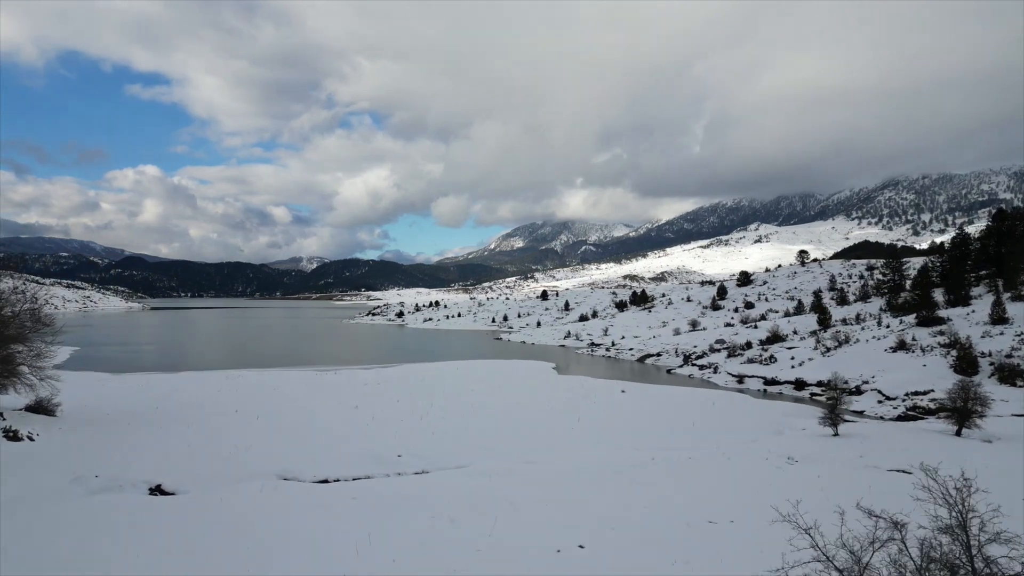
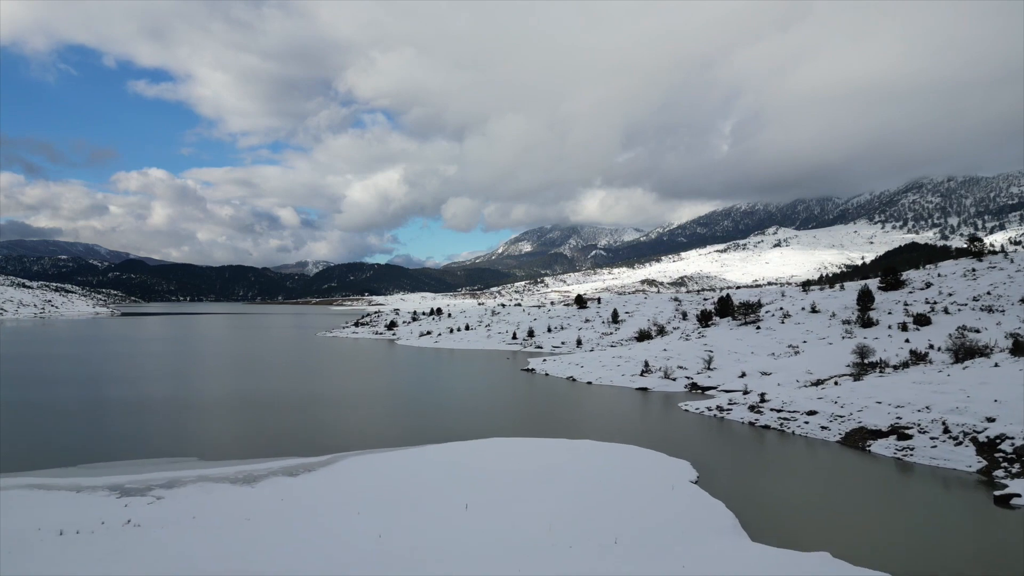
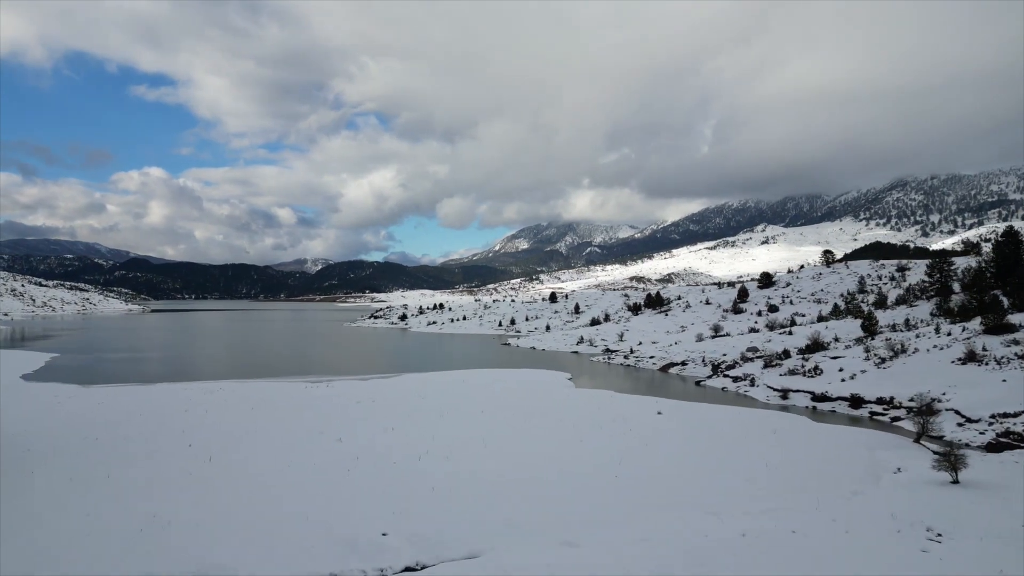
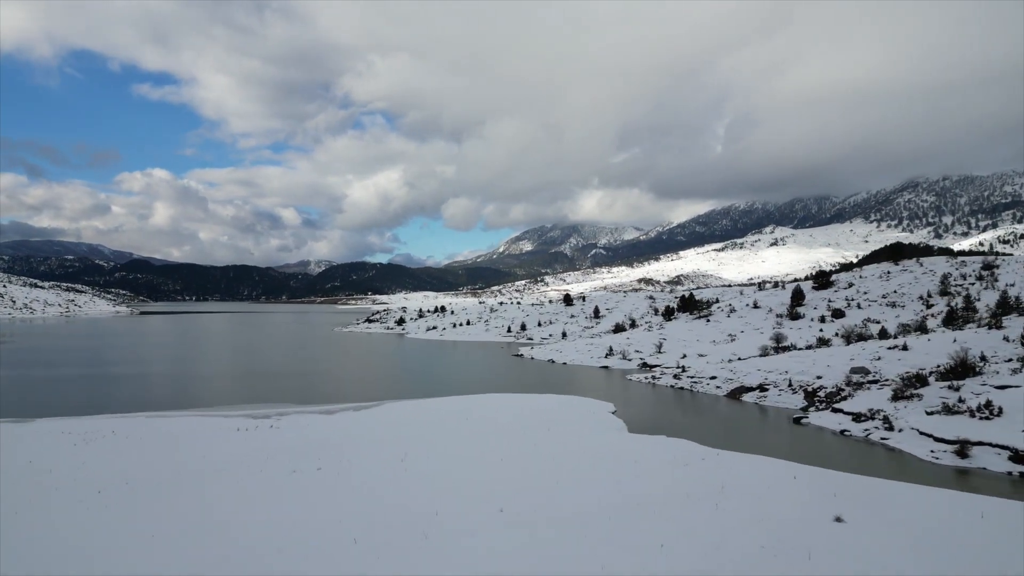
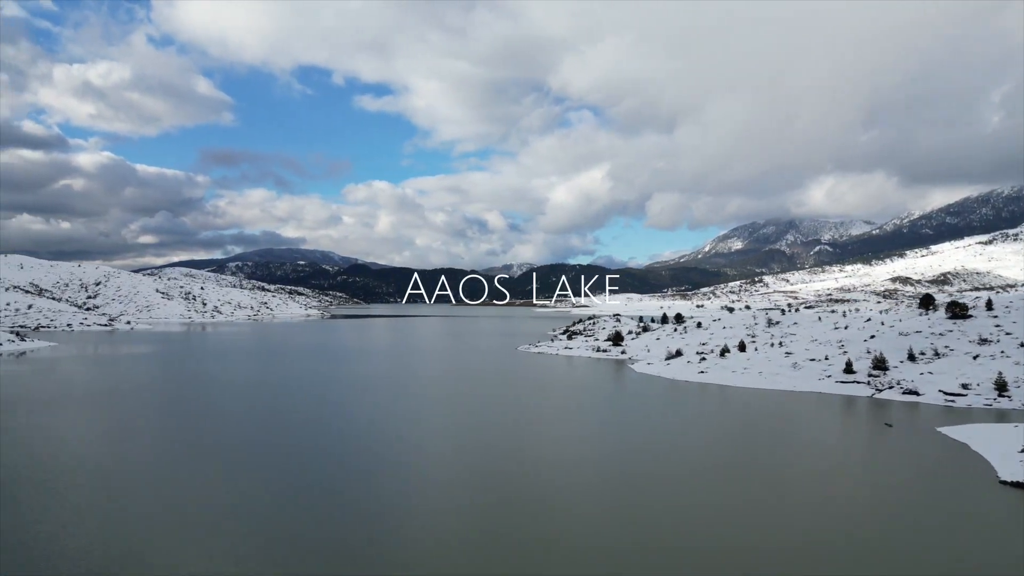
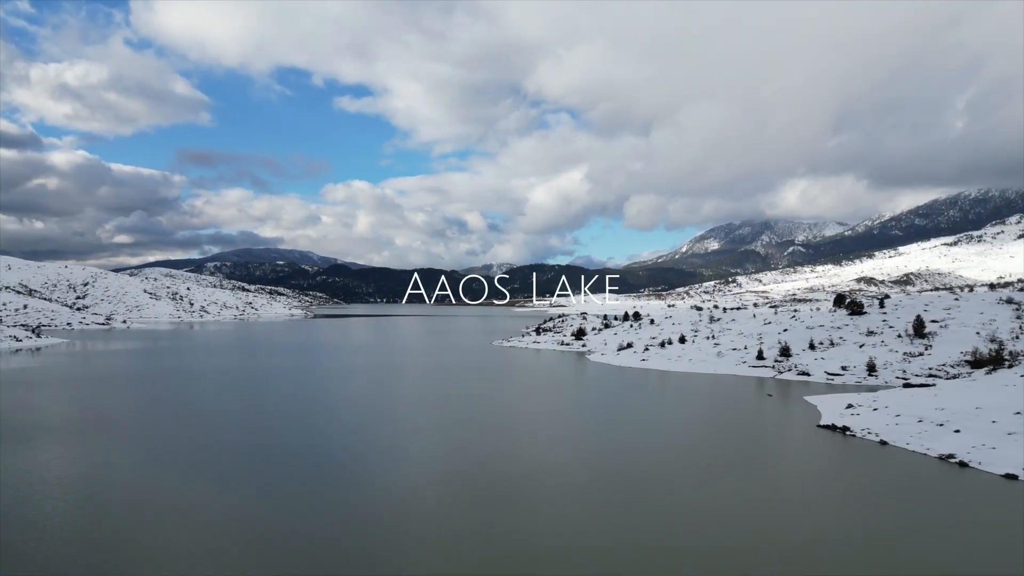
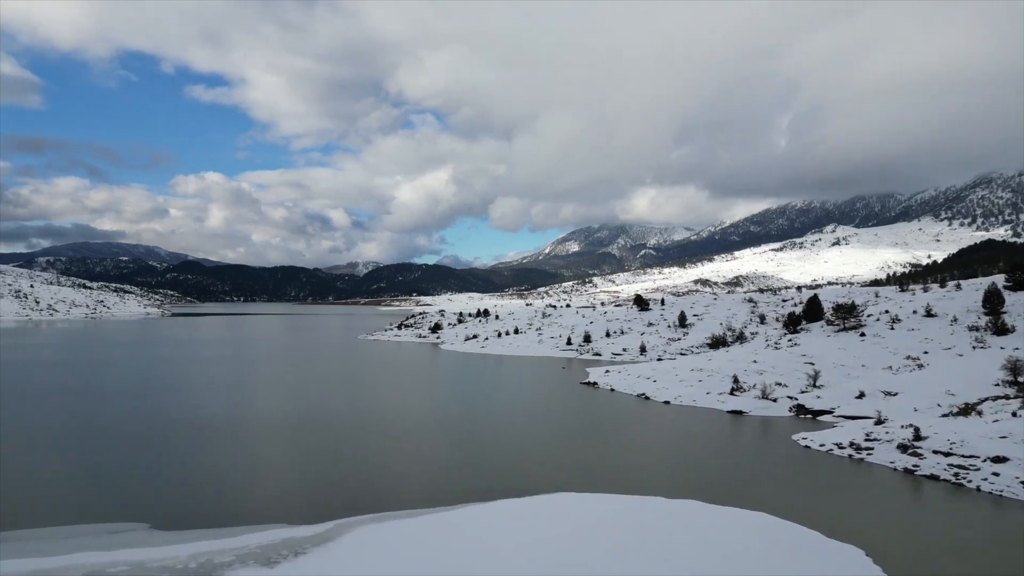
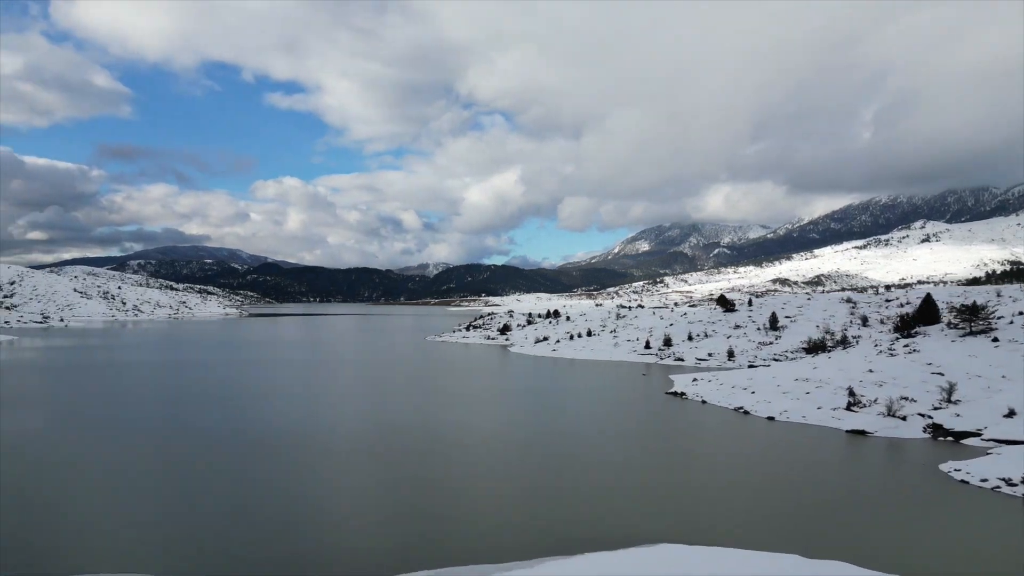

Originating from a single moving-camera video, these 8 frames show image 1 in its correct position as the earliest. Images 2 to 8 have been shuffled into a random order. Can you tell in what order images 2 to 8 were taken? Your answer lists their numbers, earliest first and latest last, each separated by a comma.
3, 4, 2, 7, 8, 6, 5
